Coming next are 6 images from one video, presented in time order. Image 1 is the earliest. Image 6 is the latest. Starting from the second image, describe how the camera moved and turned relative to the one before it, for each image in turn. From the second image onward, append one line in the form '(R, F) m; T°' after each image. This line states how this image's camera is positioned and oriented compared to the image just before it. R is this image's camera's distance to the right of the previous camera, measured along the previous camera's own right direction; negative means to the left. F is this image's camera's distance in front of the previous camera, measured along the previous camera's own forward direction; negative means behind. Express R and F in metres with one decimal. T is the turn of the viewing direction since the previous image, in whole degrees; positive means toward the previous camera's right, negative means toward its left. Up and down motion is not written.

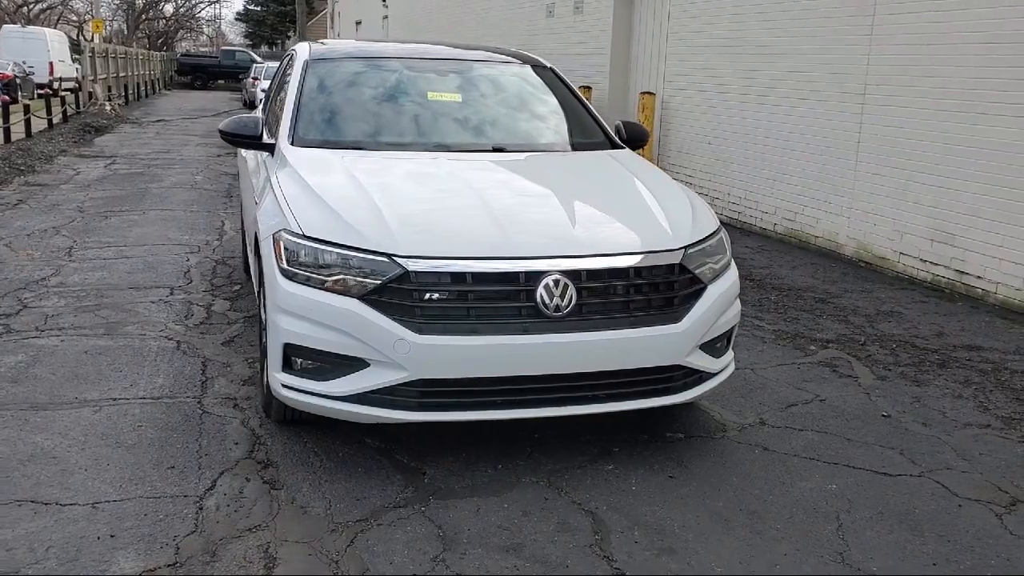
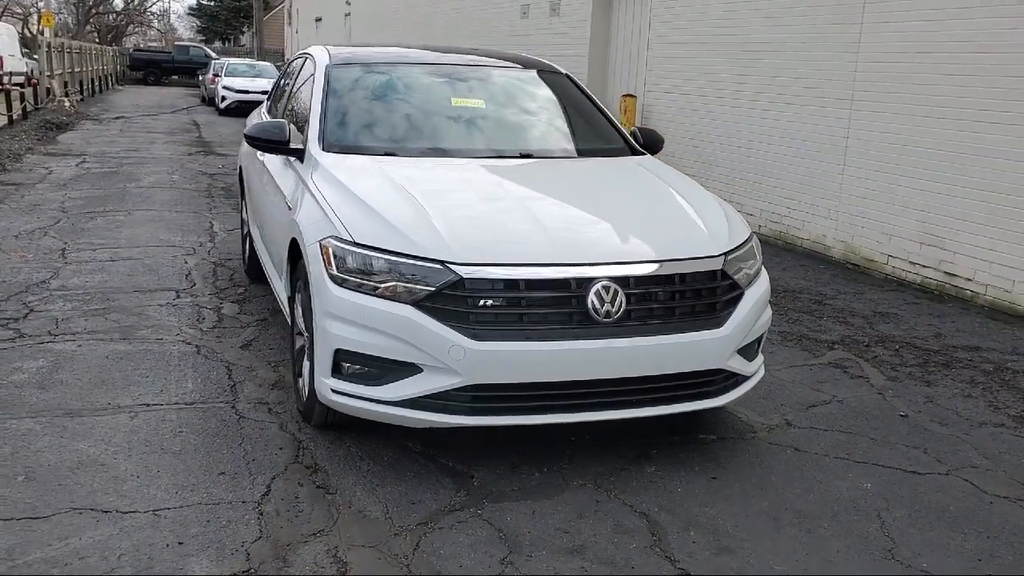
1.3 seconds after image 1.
(-0.4, 0.0) m; +3°
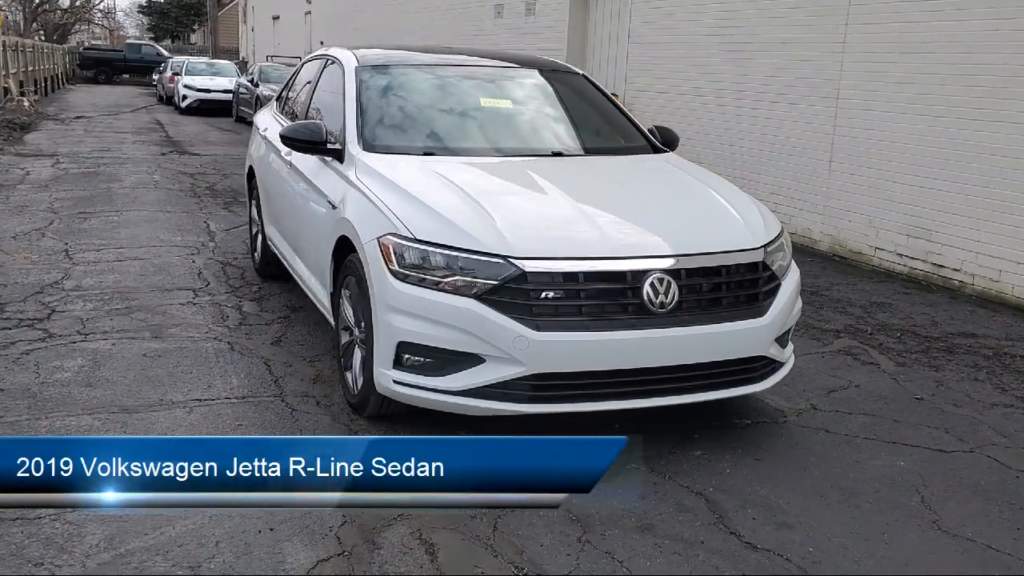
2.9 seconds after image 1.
(-0.4, -0.1) m; +3°
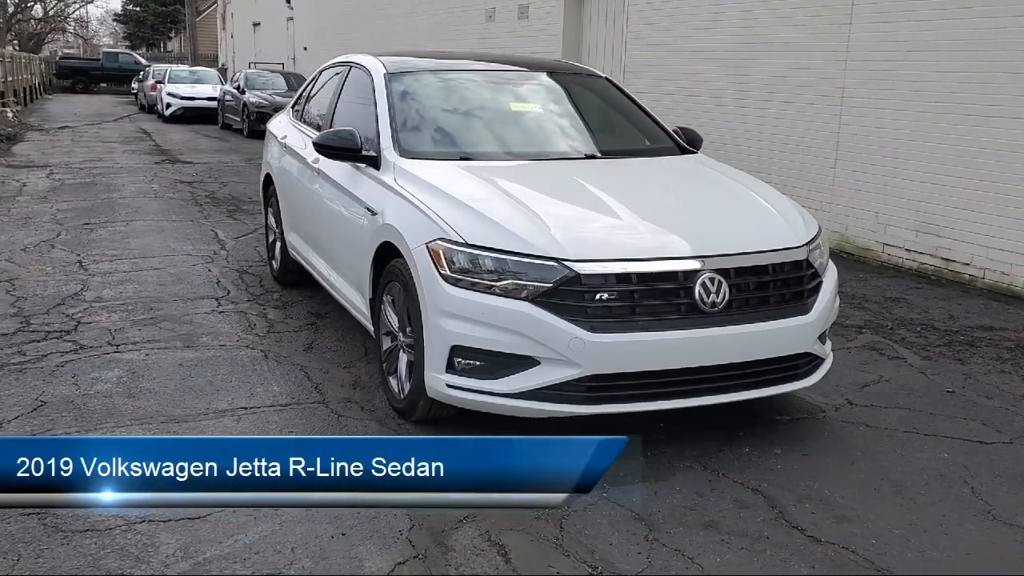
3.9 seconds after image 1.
(-0.3, 0.0) m; +1°
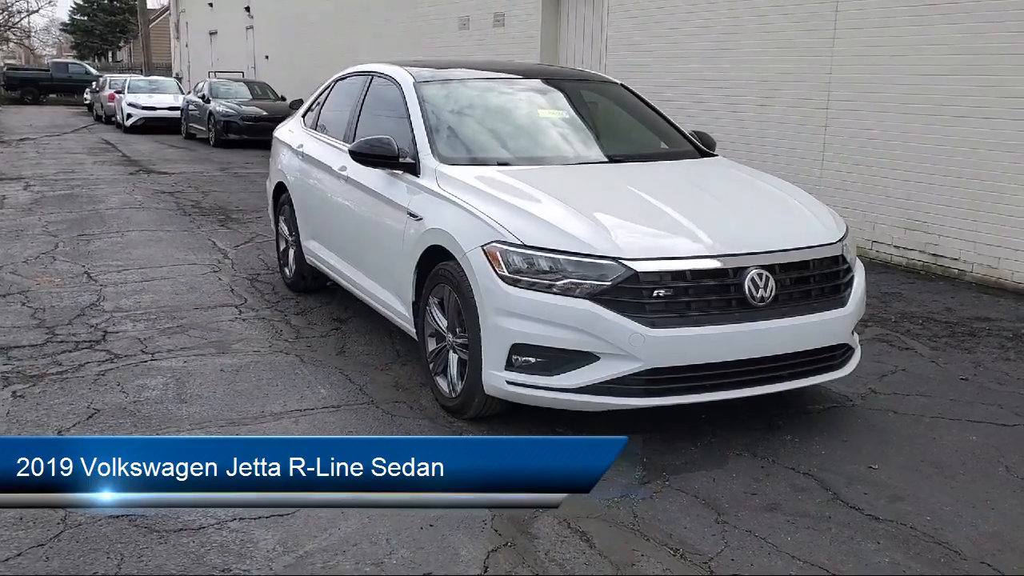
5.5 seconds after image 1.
(-0.4, -0.1) m; +3°
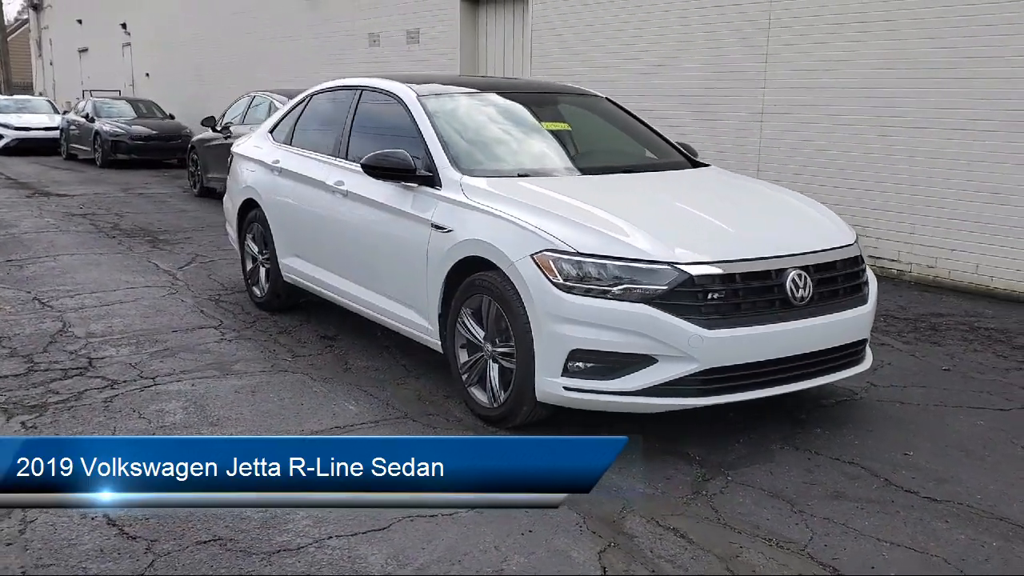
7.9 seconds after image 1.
(-0.7, 0.0) m; +7°
